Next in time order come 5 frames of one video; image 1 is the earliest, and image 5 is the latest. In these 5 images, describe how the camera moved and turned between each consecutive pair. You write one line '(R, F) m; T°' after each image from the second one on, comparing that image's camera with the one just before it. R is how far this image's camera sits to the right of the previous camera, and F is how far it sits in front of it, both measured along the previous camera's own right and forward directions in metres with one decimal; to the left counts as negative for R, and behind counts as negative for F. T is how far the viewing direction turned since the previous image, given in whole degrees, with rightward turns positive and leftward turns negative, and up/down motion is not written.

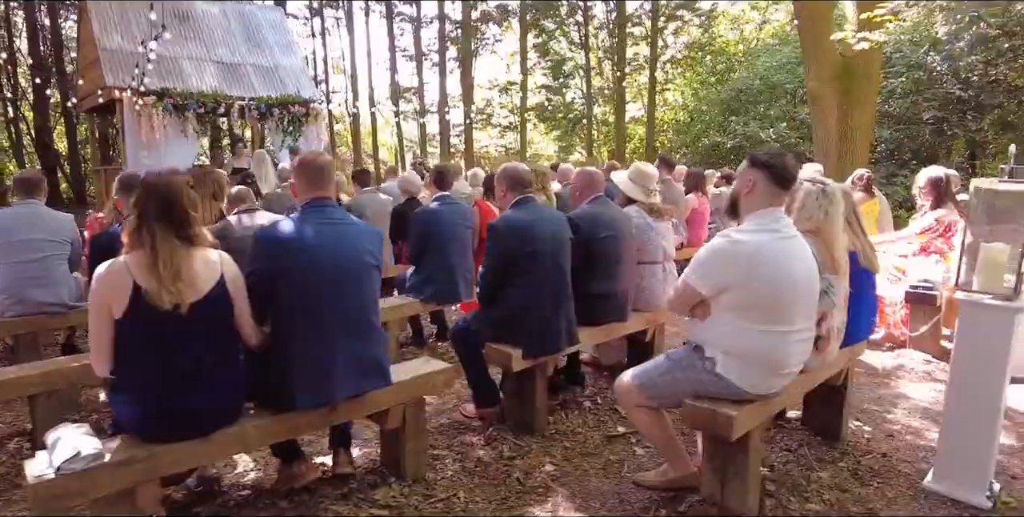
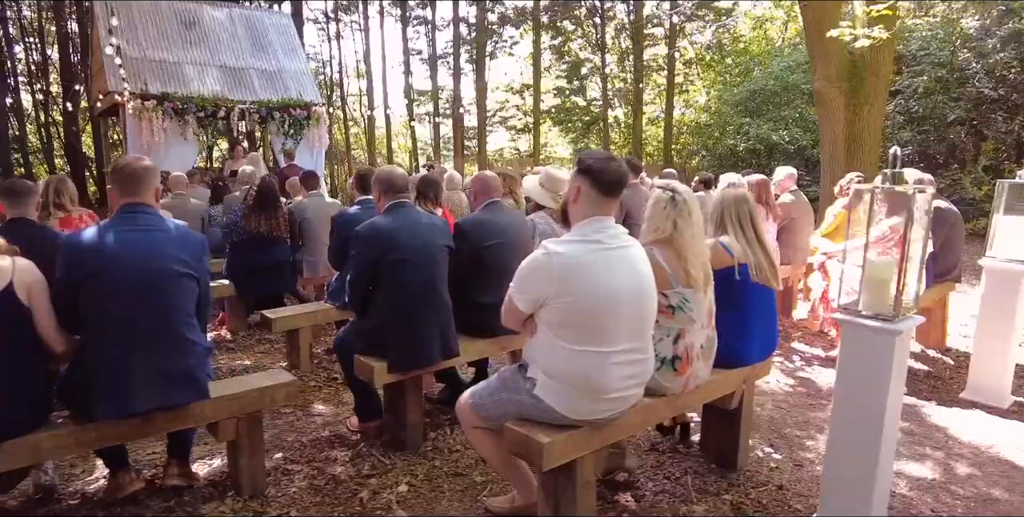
(+1.0, +0.2) m; -4°
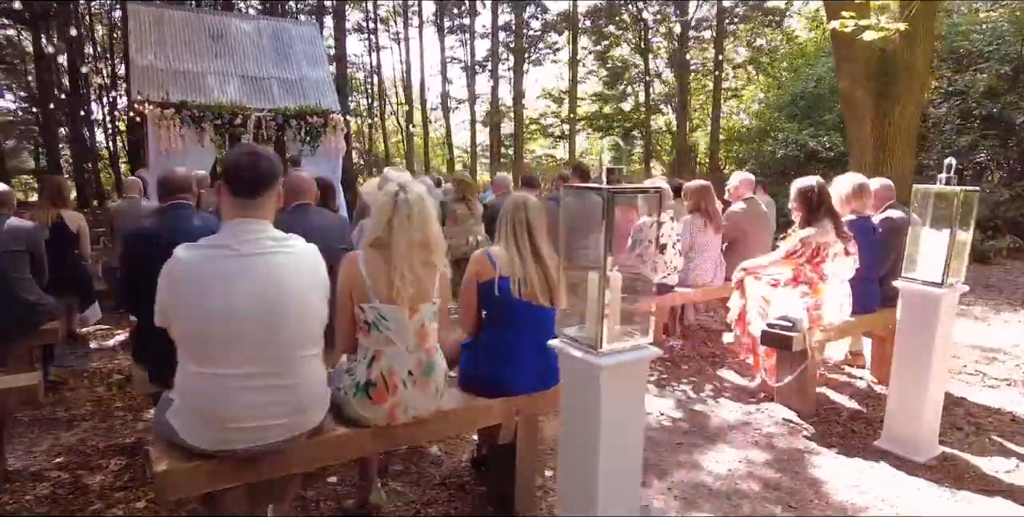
(+1.6, +0.5) m; -8°
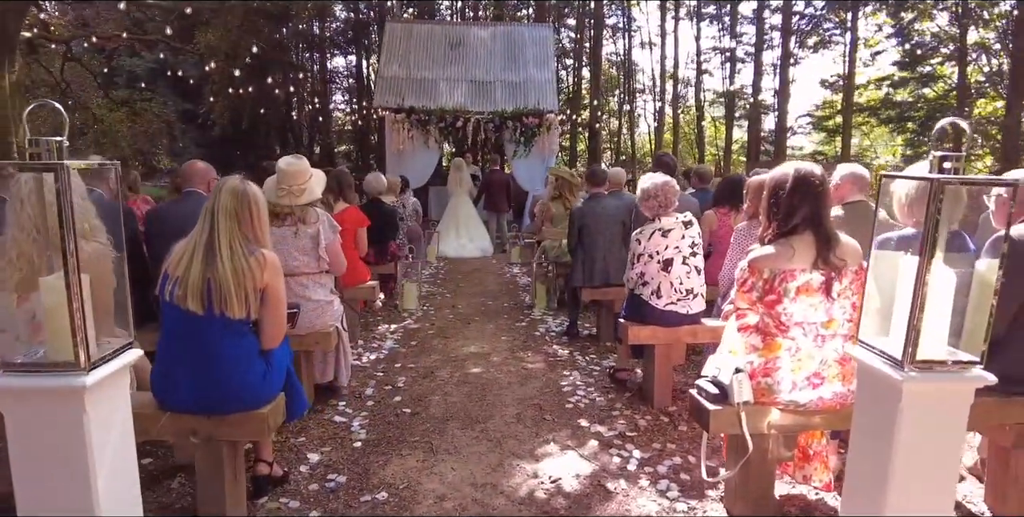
(+2.3, +1.3) m; -28°
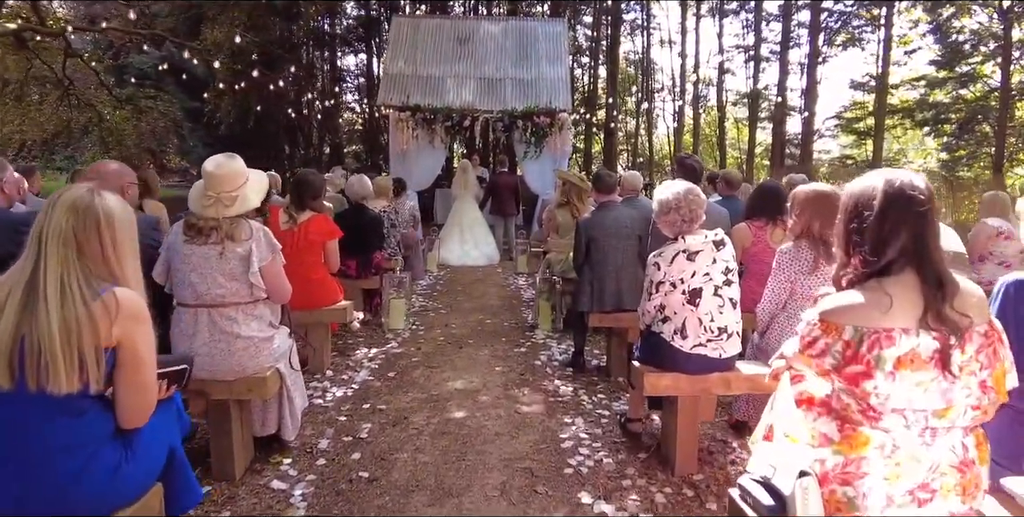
(+0.2, +0.8) m; -1°
